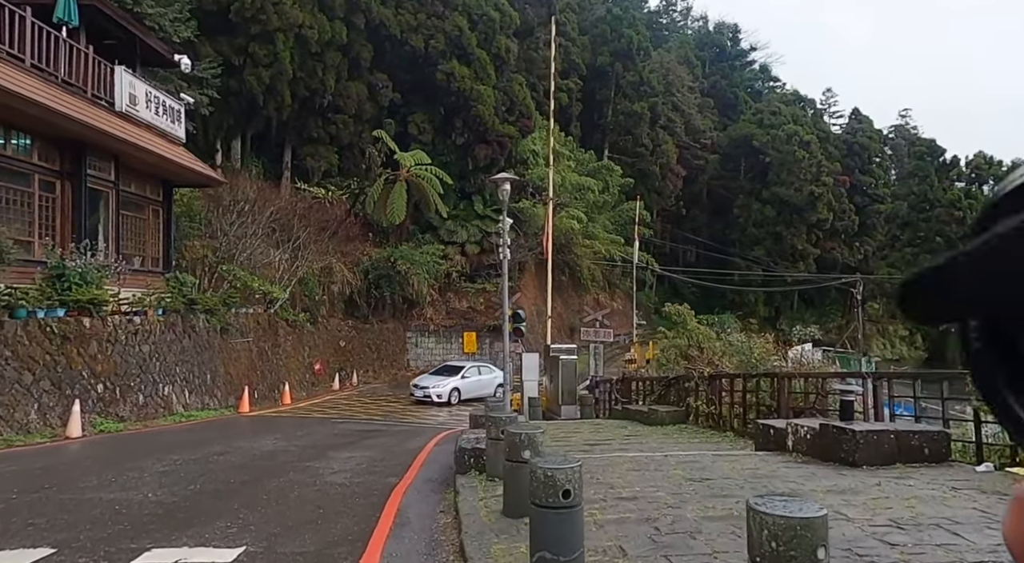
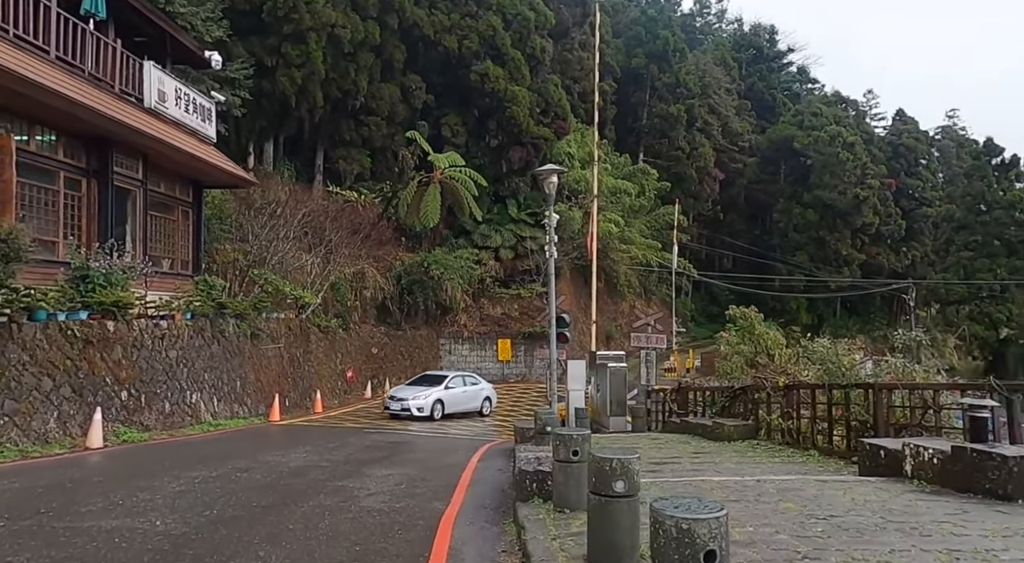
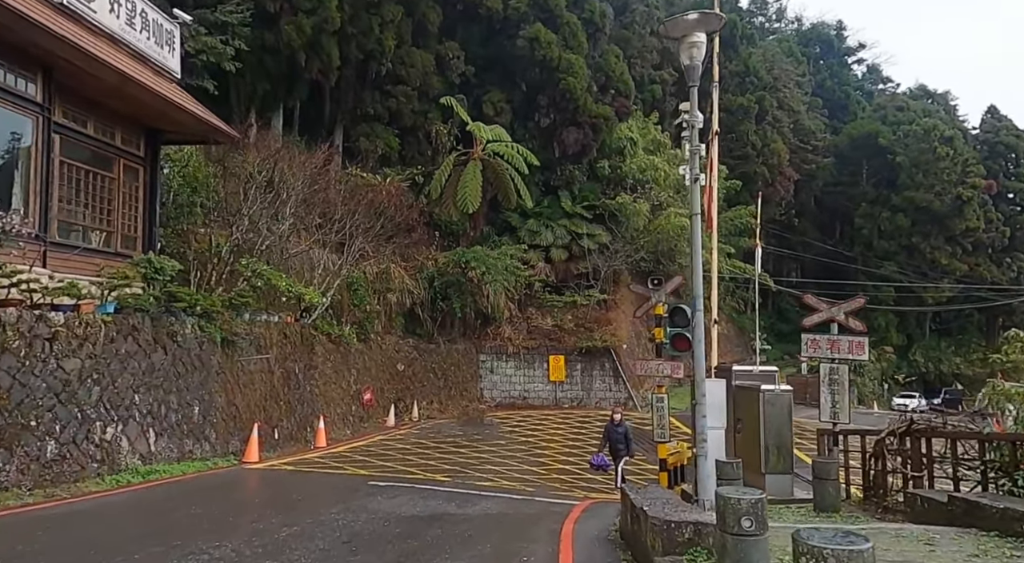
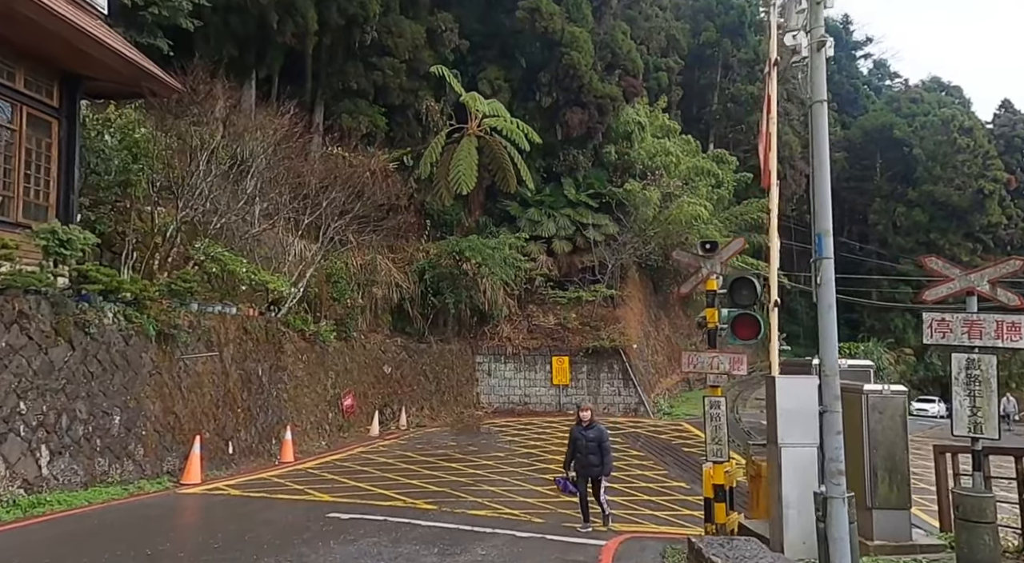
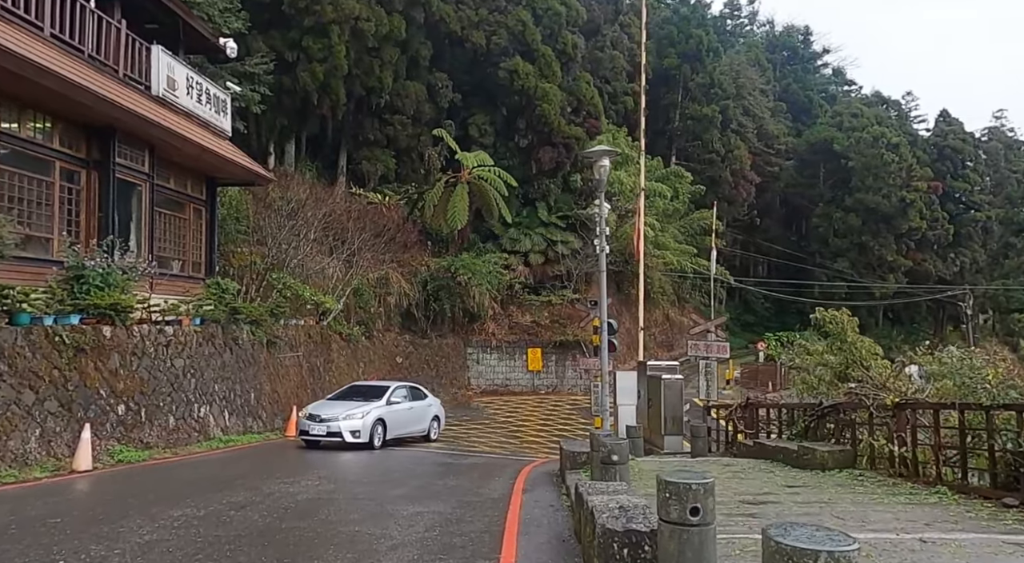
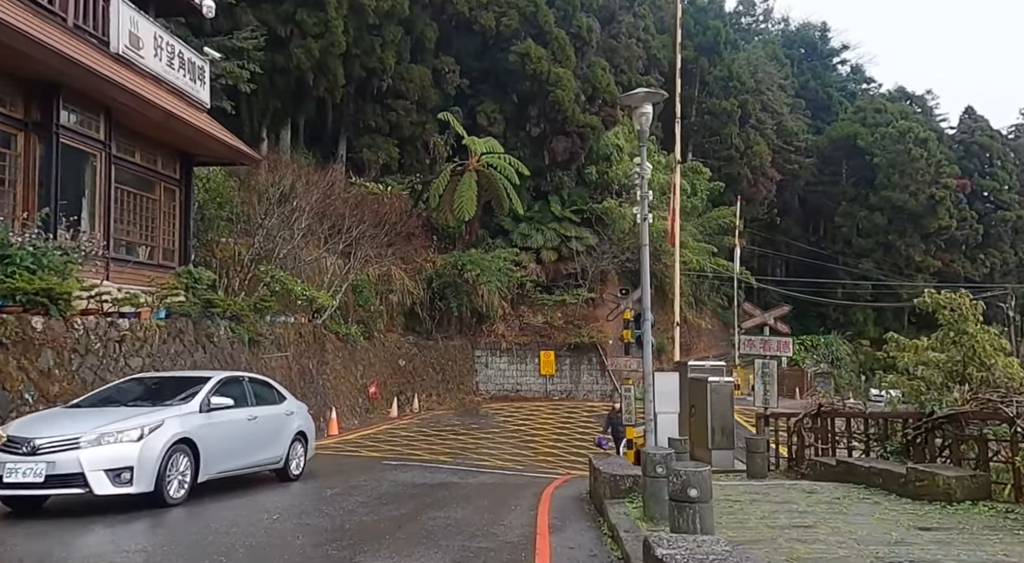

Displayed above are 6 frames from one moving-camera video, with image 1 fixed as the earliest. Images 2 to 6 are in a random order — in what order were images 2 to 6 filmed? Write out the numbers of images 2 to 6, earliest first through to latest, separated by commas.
2, 5, 6, 3, 4
